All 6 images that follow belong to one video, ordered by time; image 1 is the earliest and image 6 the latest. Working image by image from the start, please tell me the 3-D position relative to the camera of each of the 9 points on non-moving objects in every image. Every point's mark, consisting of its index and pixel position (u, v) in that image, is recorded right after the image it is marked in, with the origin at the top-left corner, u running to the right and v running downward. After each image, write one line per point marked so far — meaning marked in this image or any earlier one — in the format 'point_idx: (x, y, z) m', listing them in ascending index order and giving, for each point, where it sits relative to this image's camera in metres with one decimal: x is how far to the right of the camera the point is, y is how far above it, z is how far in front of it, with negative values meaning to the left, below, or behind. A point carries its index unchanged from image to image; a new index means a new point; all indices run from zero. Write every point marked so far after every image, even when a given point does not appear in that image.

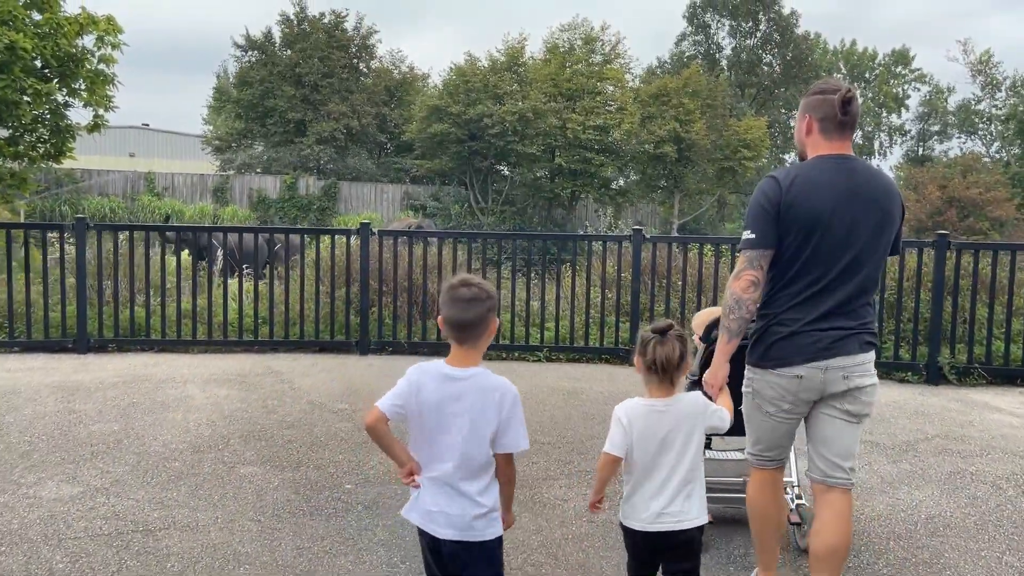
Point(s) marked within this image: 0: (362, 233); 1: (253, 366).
0: (-1.4, +0.5, +7.7) m
1: (-2.2, -0.7, +7.1) m
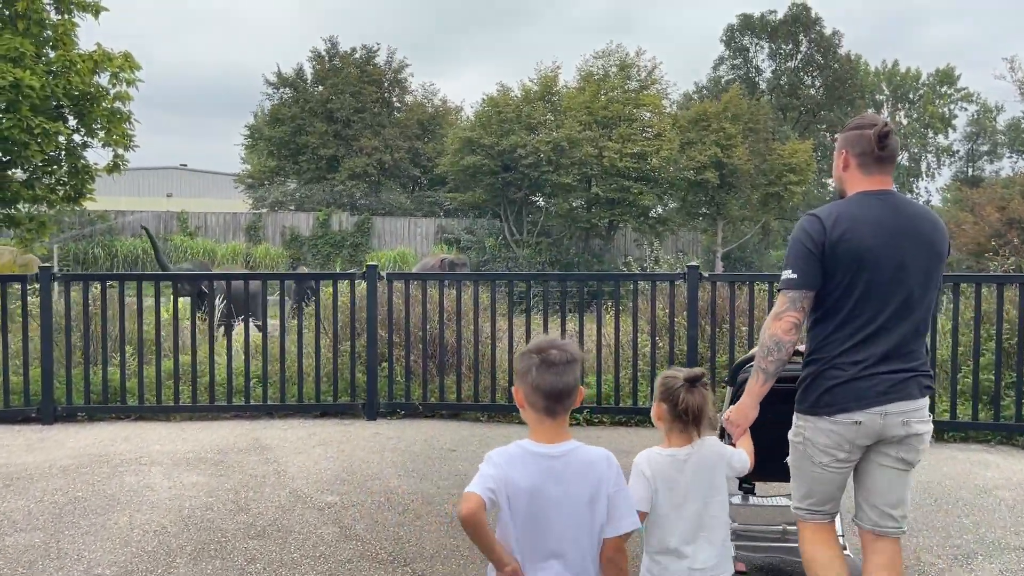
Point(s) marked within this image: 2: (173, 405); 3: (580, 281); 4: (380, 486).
0: (-1.2, +0.1, +6.7) m
1: (-2.0, -1.1, +6.0) m
2: (-2.7, -0.9, +6.6) m
3: (+0.6, +0.1, +7.2) m
4: (-0.8, -1.2, +4.9) m
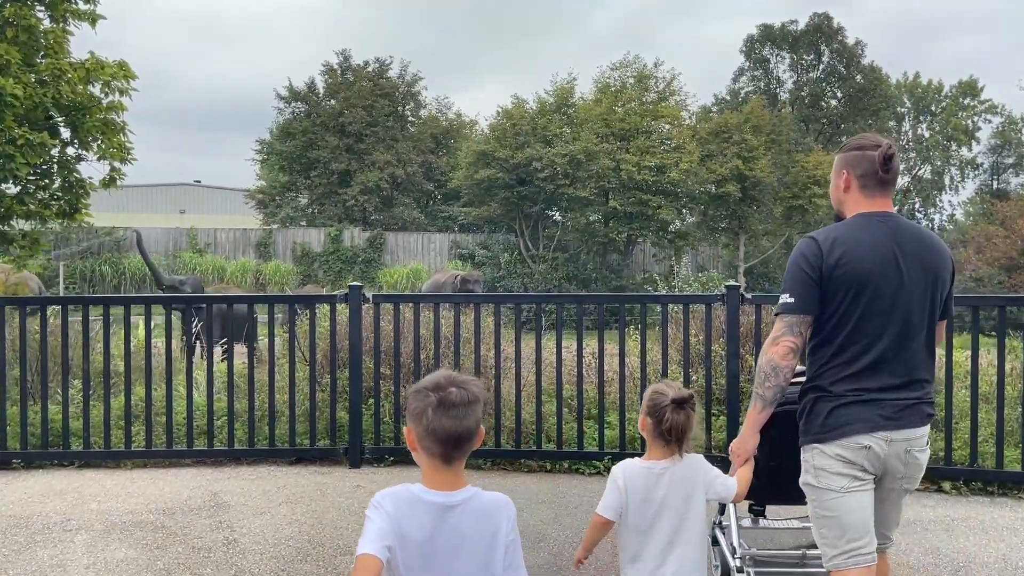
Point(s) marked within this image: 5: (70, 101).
0: (-1.1, -0.1, +5.7) m
1: (-2.0, -1.3, +5.1) m
2: (-2.6, -1.1, +5.6) m
3: (+0.7, -0.1, +6.2) m
4: (-0.8, -1.3, +3.9) m
5: (-4.8, +2.1, +9.7) m
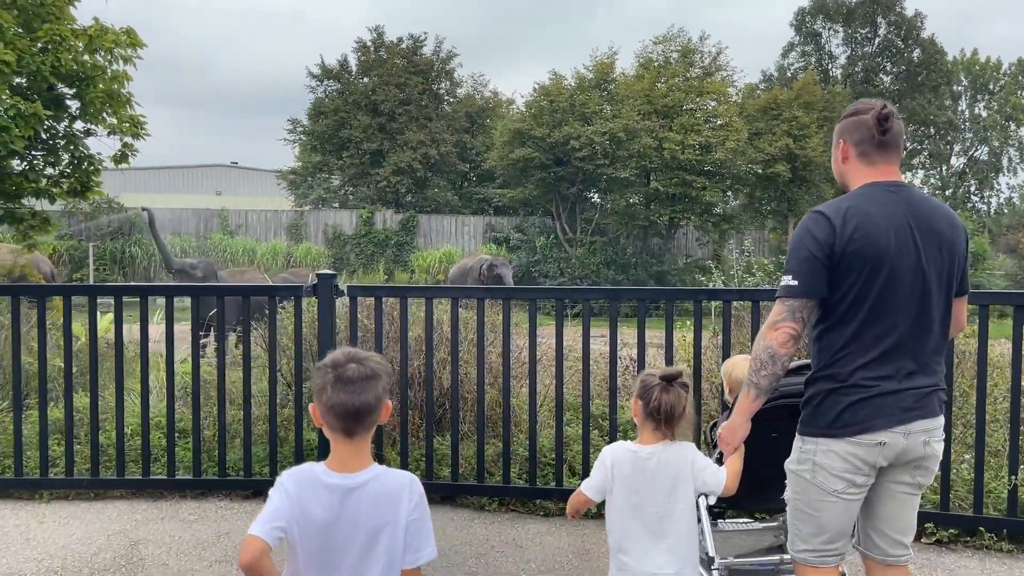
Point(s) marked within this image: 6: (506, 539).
0: (-1.0, 0.0, +4.5) m
1: (-1.9, -1.2, +3.9) m
2: (-2.6, -1.0, +4.5) m
3: (+0.8, -0.1, +4.9) m
4: (-0.8, -1.3, +2.7) m
5: (-4.5, +2.2, +8.6) m
6: (0.0, -1.2, +4.1) m
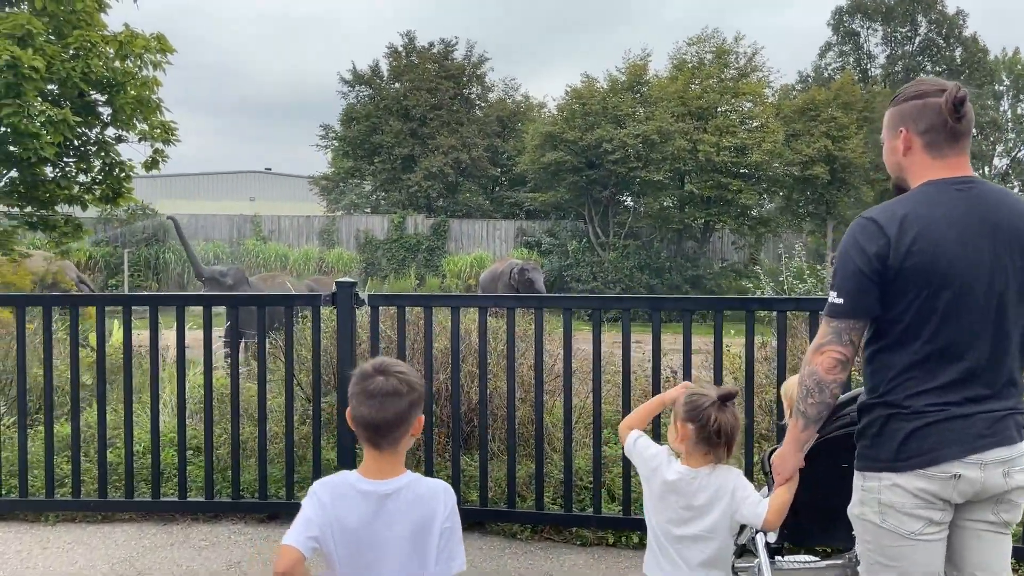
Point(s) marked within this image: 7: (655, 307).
0: (-0.9, -0.1, +4.2) m
1: (-1.8, -1.2, +3.7) m
2: (-2.4, -1.1, +4.2) m
3: (+0.9, -0.1, +4.6) m
4: (-0.7, -1.3, +2.4) m
5: (-4.2, +2.2, +8.4) m
6: (+0.1, -1.3, +3.8) m
7: (+0.7, -0.1, +4.1) m
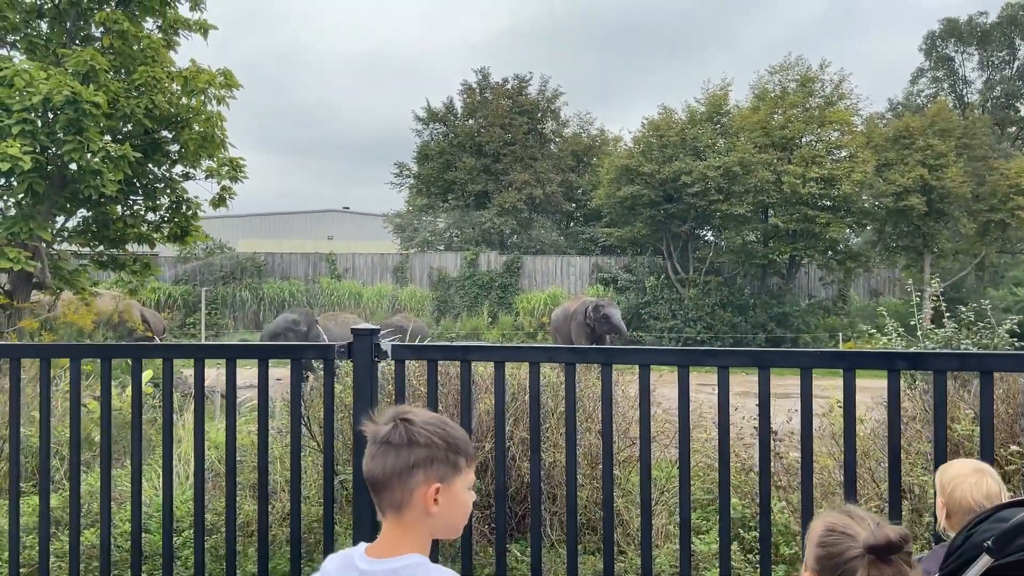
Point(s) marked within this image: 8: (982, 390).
0: (-0.6, -0.3, +3.3) m
1: (-1.6, -1.4, +2.9) m
2: (-2.1, -1.3, +3.5) m
3: (+1.2, -0.3, +3.6) m
4: (-0.6, -1.4, +1.5) m
5: (-3.5, +1.8, +8.0) m
6: (+0.3, -1.5, +2.8) m
7: (+0.9, -0.3, +3.1) m
8: (+1.6, -0.4, +2.9) m
